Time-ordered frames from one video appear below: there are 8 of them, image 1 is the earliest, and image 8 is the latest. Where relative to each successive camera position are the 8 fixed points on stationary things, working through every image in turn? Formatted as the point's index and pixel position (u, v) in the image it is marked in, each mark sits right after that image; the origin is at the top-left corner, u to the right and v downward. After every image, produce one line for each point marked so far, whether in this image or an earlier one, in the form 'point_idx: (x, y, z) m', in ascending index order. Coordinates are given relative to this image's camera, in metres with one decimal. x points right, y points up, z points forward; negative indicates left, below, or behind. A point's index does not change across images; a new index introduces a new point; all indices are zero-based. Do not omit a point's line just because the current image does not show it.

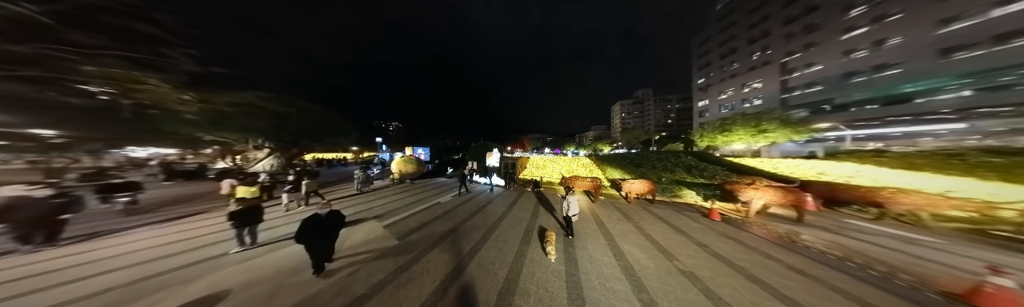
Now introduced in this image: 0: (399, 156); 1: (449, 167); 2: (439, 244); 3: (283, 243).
0: (-8.8, -0.4, +10.9) m
1: (-8.2, -2.1, +19.2) m
2: (-1.5, -1.9, +2.8) m
3: (-4.8, -1.8, +2.8) m
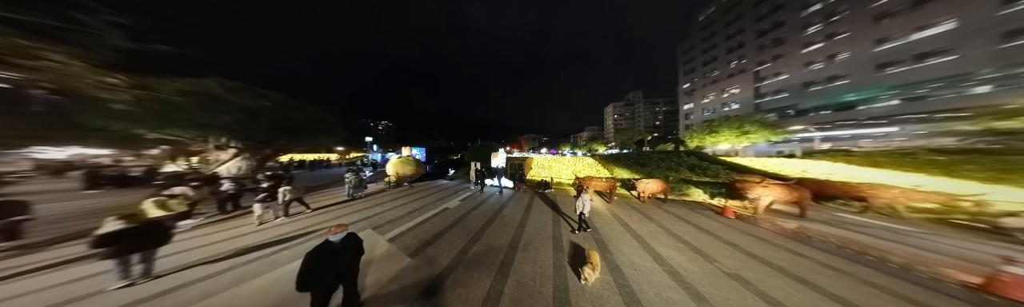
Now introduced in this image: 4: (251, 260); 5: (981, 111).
0: (-8.6, -0.5, +10.0) m
1: (-8.6, -2.2, +18.3) m
2: (-0.8, -1.9, +2.5) m
3: (-4.1, -1.9, +2.2) m
4: (-4.7, -1.9, +2.4) m
5: (+16.4, +1.5, +4.8) m
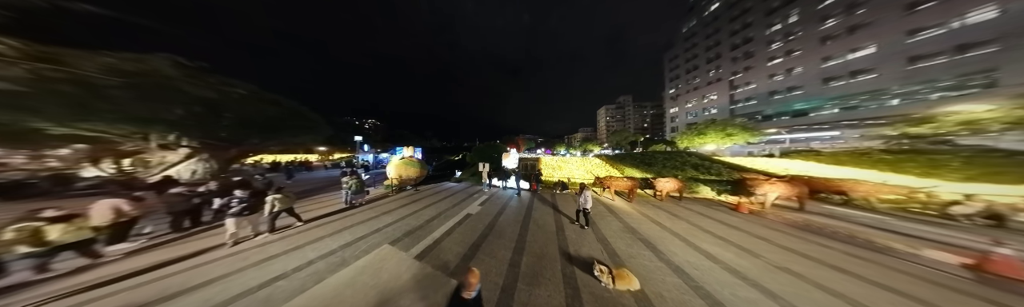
0: (-8.2, -0.5, +9.1) m
1: (-8.8, -2.3, +17.4) m
2: (+0.2, -1.9, +2.2) m
3: (-3.1, -1.9, +1.7) m
4: (-3.6, -1.9, +1.8) m
5: (+17.2, +1.5, +5.9) m
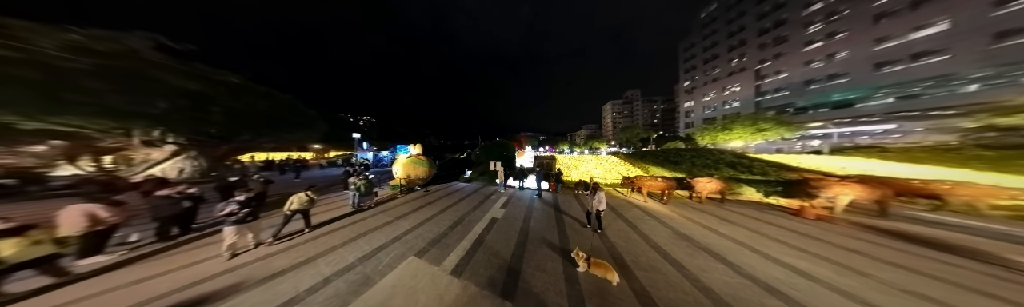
0: (-7.4, -0.3, +8.7) m
1: (-7.9, -1.9, +17.0) m
2: (+0.9, -1.9, +1.7) m
3: (-2.4, -1.9, +1.2) m
4: (-2.9, -1.9, +1.3) m
5: (+18.0, +1.7, +5.0) m
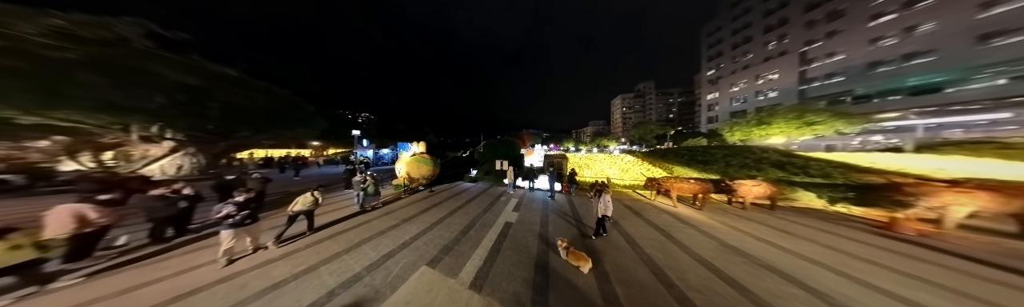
0: (-6.9, -0.2, +8.4) m
1: (-7.0, -1.5, +16.8) m
2: (+1.1, -1.9, +1.1) m
3: (-2.2, -1.9, +0.8) m
4: (-2.7, -1.9, +1.0) m
5: (+18.3, +1.8, +3.6) m
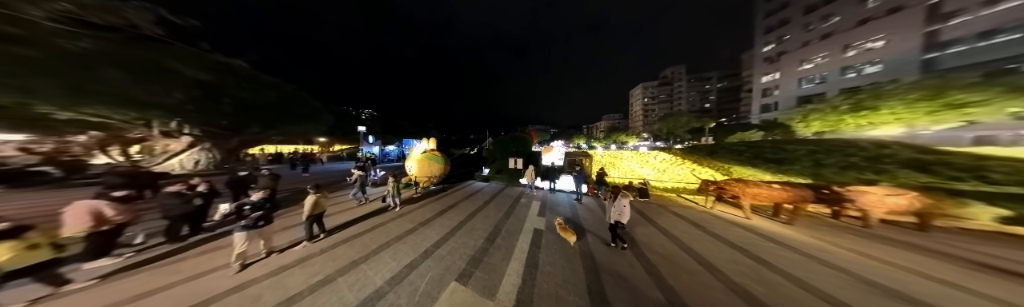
0: (-5.9, +0.1, +8.2) m
1: (-5.4, -0.9, +16.6) m
2: (+1.4, -1.9, +0.3) m
3: (-1.9, -1.9, +0.3) m
4: (-2.5, -1.9, +0.5) m
5: (+18.7, +1.9, +1.2) m
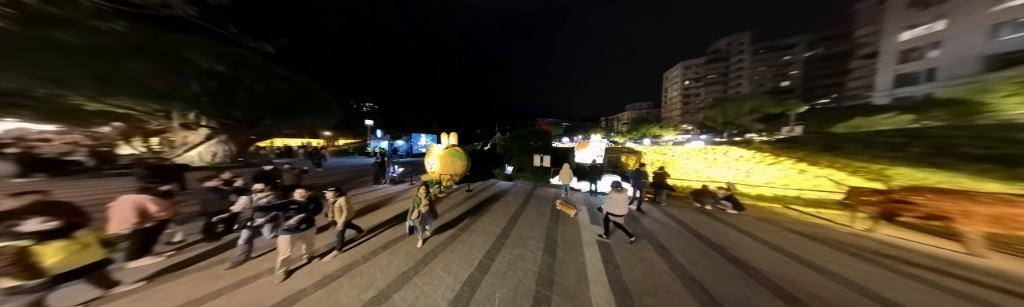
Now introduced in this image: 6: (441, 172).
0: (-4.1, +0.6, +7.8) m
1: (-2.5, +0.1, +16.1) m
2: (+2.3, -2.0, -0.8) m
3: (-1.0, -2.0, -0.5) m
4: (-1.5, -1.9, -0.2) m
5: (+19.6, +1.8, -2.2) m
6: (-4.1, -0.7, +8.0) m
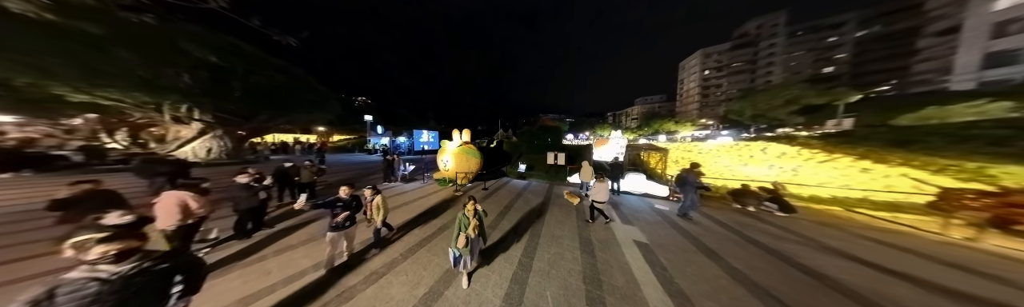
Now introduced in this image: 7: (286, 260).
0: (-3.1, +0.7, +7.7) m
1: (-1.2, +0.4, +16.0) m
2: (+2.9, -2.0, -1.1) m
3: (-0.4, -2.0, -0.6) m
4: (-0.9, -1.9, -0.3) m
5: (+20.1, +1.8, -3.3) m
6: (-3.1, -0.6, +8.0) m
7: (-4.9, -1.9, +2.9) m
